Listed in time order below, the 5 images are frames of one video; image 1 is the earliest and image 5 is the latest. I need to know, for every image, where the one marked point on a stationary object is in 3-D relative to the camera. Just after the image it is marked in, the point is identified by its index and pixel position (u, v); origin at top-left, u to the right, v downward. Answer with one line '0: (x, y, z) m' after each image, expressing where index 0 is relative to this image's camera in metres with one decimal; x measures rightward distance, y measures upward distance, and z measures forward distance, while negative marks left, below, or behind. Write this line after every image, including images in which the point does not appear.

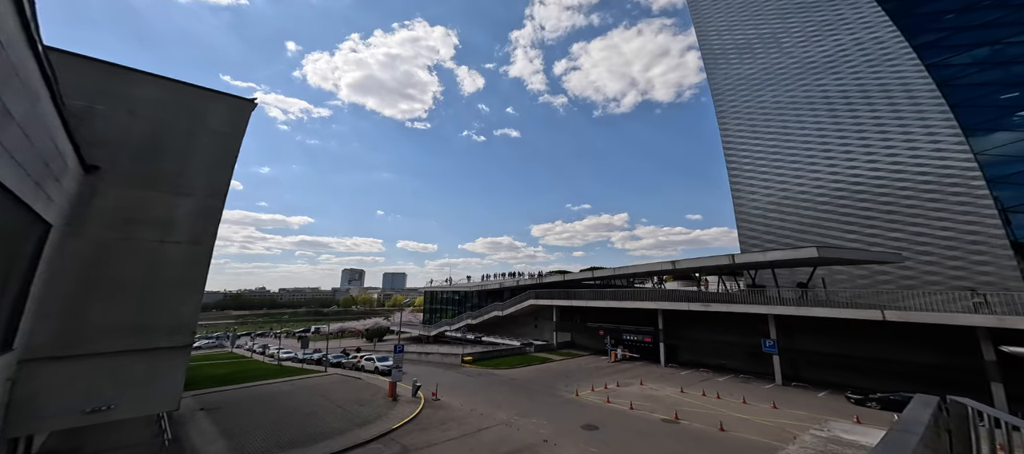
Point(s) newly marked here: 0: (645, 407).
0: (+6.6, -8.8, +15.4) m
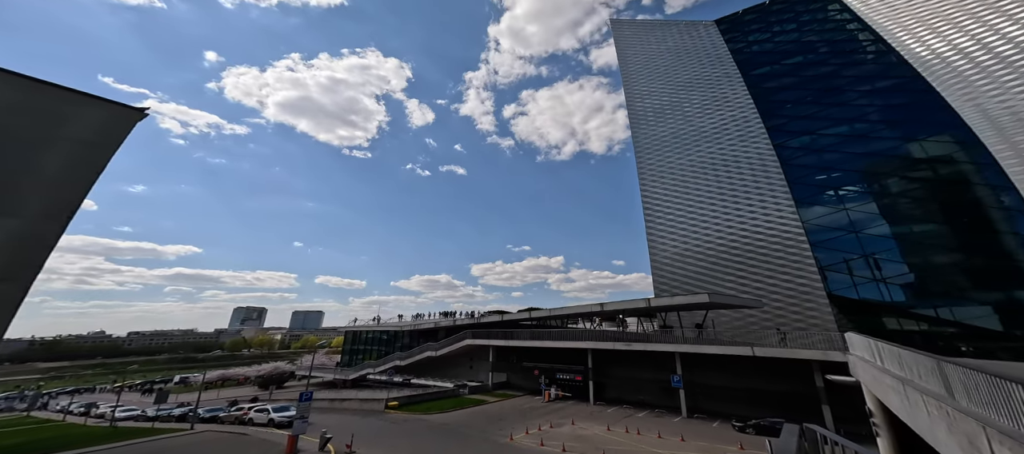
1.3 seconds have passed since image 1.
0: (+3.1, -11.2, +16.4) m
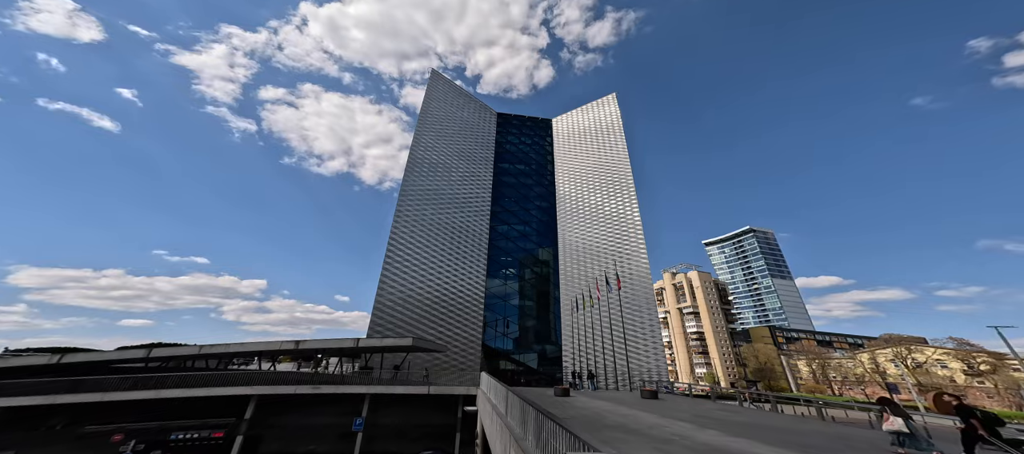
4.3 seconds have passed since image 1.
0: (-13.8, -11.5, +12.0) m
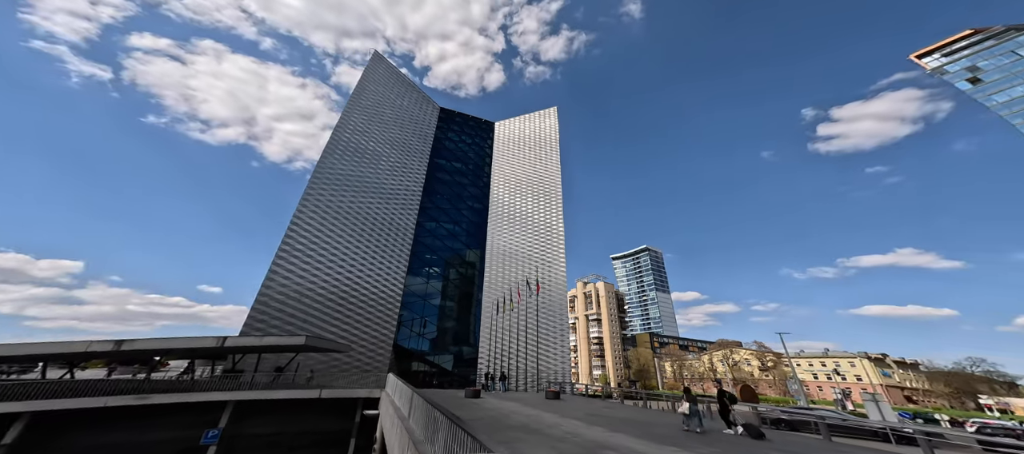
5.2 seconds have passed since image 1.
0: (-17.2, -10.2, +8.7) m
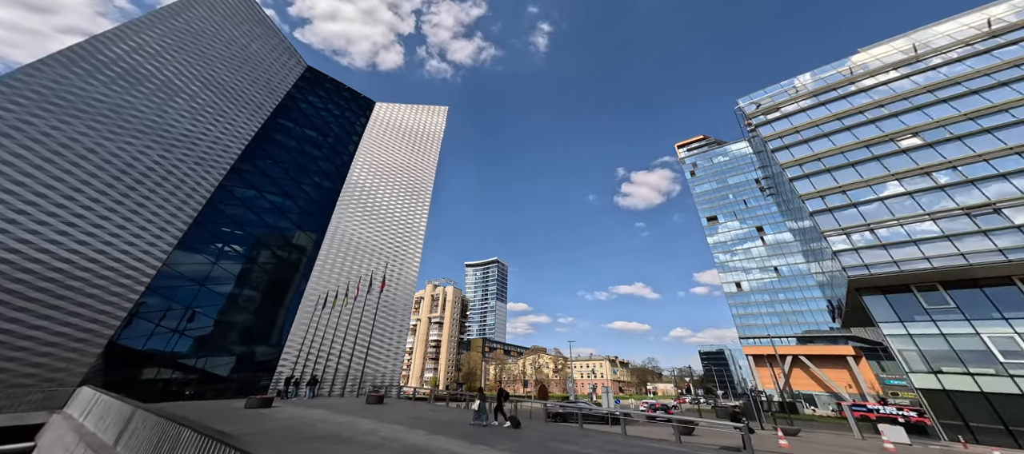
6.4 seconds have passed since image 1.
0: (-20.8, -6.8, +0.6) m
